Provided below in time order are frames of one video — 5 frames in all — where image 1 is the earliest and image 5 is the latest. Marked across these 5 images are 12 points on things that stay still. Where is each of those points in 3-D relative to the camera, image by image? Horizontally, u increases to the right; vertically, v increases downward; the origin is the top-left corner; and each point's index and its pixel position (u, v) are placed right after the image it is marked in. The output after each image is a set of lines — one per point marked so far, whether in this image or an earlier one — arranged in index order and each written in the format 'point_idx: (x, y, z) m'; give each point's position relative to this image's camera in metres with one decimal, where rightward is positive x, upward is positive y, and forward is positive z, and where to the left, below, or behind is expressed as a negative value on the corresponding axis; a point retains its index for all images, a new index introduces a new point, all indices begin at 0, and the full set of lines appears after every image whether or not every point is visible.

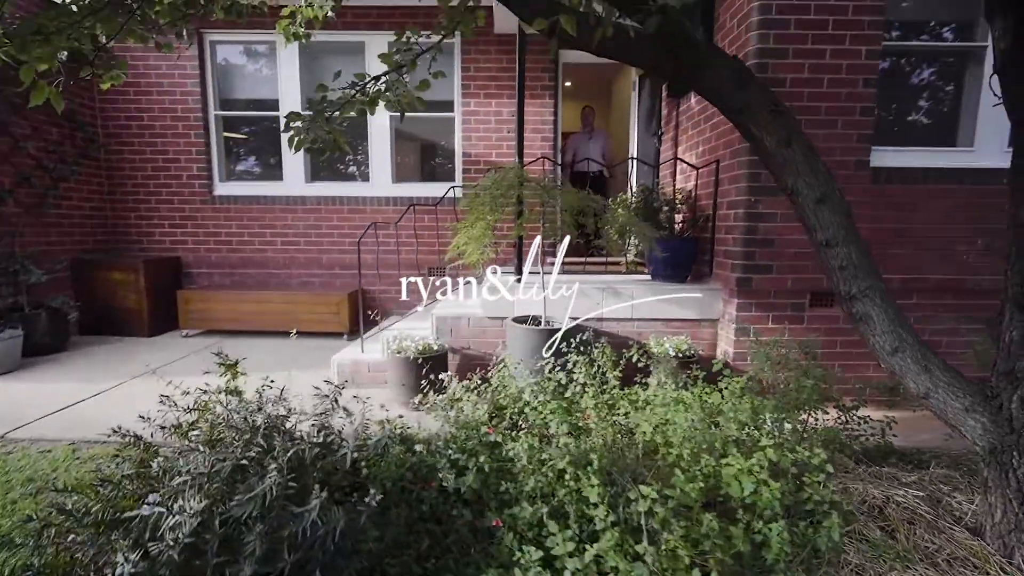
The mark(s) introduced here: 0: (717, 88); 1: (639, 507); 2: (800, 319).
0: (+0.8, +0.7, +1.7) m
1: (+0.4, -0.7, +1.5) m
2: (+2.0, -0.2, +3.3) m
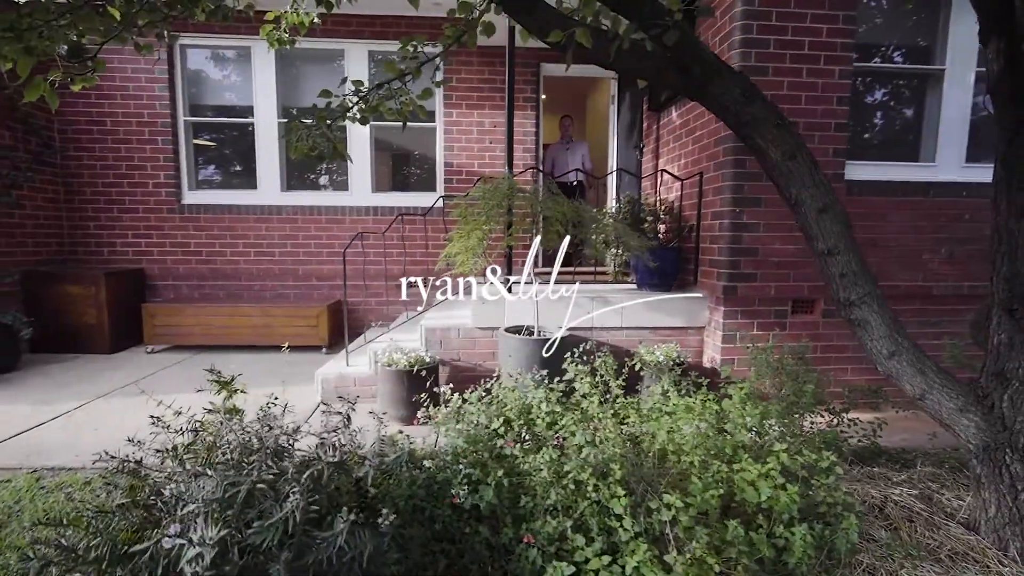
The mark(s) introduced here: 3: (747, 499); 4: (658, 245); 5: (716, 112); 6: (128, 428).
0: (+0.8, +0.7, +1.8) m
1: (+0.5, -0.7, +1.5) m
2: (+2.0, -0.3, +3.4) m
3: (+0.8, -0.7, +1.6) m
4: (+1.2, +0.3, +3.8) m
5: (+0.8, +0.7, +1.8) m
6: (-2.5, -0.9, +3.0) m
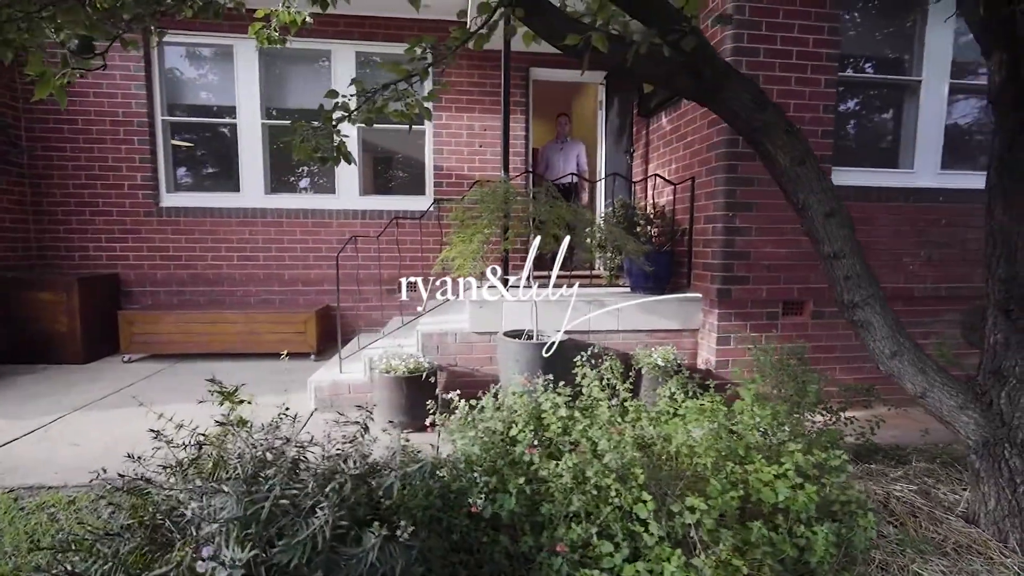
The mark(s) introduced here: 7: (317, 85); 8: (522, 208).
0: (+0.9, +0.7, +1.8) m
1: (+0.6, -0.7, +1.5) m
2: (+1.9, -0.3, +3.5) m
3: (+0.9, -0.7, +1.6) m
4: (+1.1, +0.3, +3.8) m
5: (+0.8, +0.7, +1.8) m
6: (-2.5, -0.9, +2.9) m
7: (-2.1, +2.1, +4.9) m
8: (+0.1, +0.6, +3.5) m
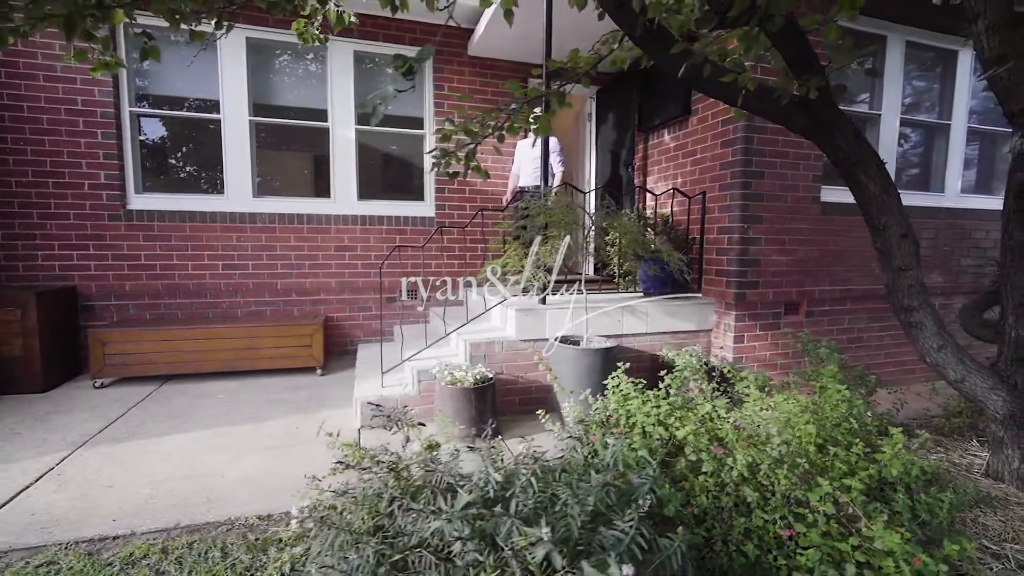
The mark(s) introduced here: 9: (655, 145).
0: (+1.5, +0.6, +2.1) m
1: (+1.3, -0.8, +1.8) m
2: (+2.2, -0.3, +4.0) m
3: (+1.5, -0.8, +1.9) m
4: (+1.4, +0.3, +4.1) m
5: (+1.4, +0.6, +2.1) m
6: (-2.0, -1.0, +2.6) m
7: (-2.0, +2.0, +4.7) m
8: (+0.4, +0.5, +3.7) m
9: (+1.4, +1.4, +4.8) m
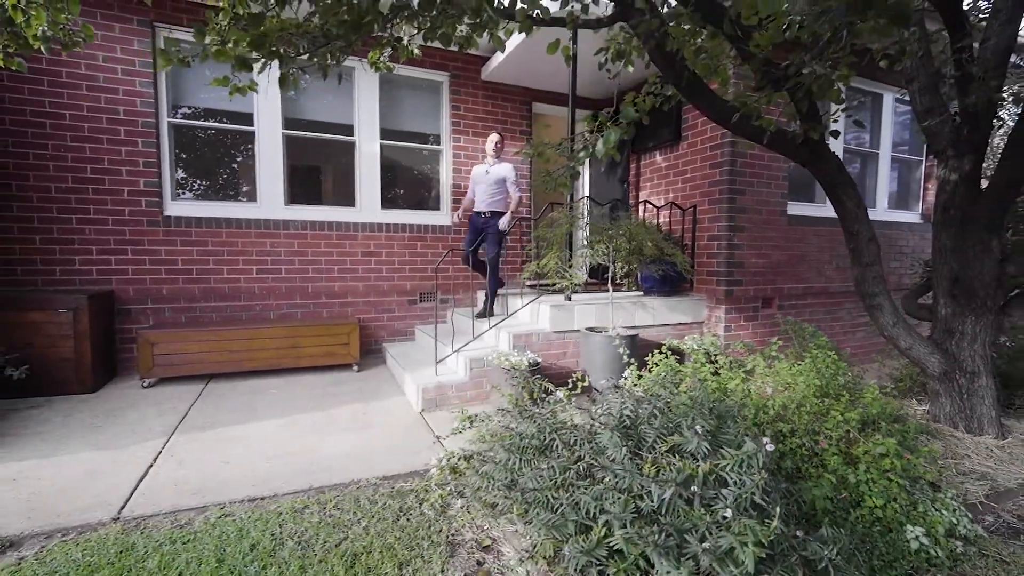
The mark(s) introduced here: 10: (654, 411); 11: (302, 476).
0: (+1.9, +0.7, +2.8) m
1: (+1.8, -0.7, +2.5) m
2: (+2.5, -0.3, +4.8) m
3: (+2.0, -0.7, +2.7) m
4: (+1.6, +0.3, +4.8) m
5: (+1.9, +0.7, +2.9) m
6: (-1.5, -1.0, +2.9) m
7: (-1.9, +2.0, +5.0) m
8: (+0.6, +0.6, +4.3) m
9: (+1.6, +1.4, +5.5) m
10: (+0.5, -0.5, +2.0) m
11: (-1.2, -1.0, +2.7) m
